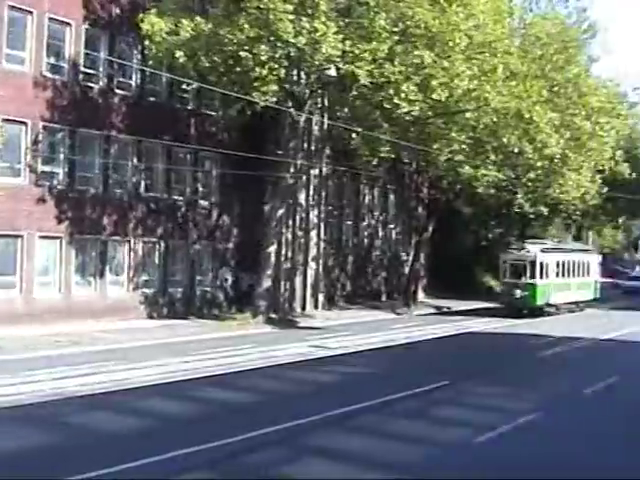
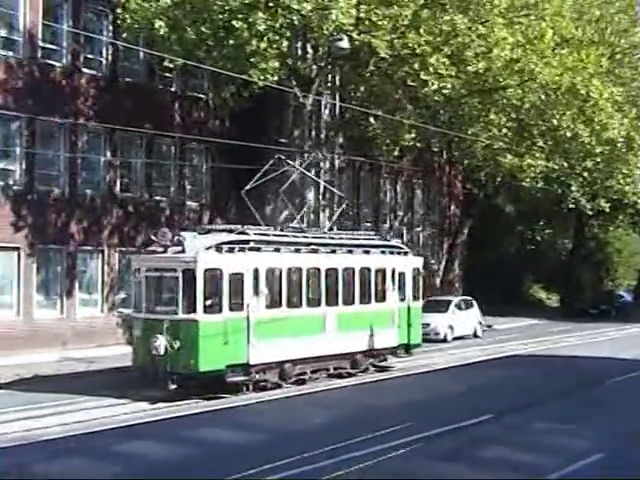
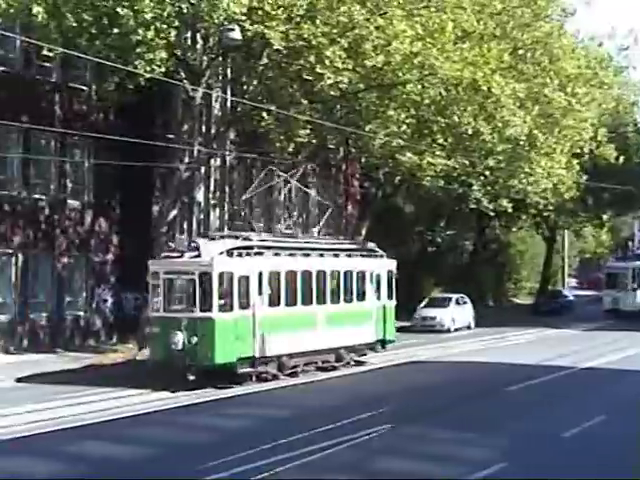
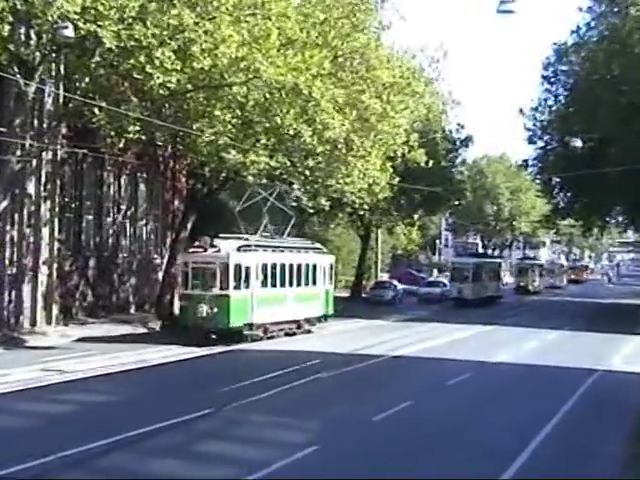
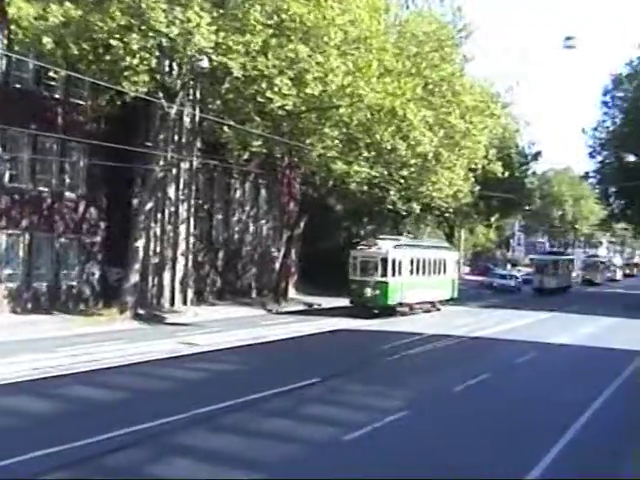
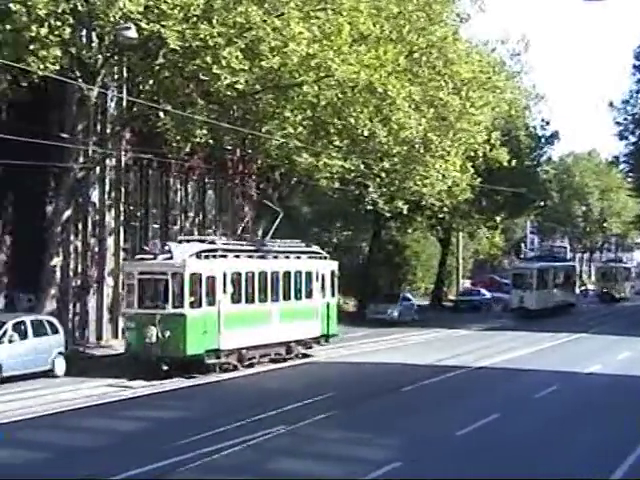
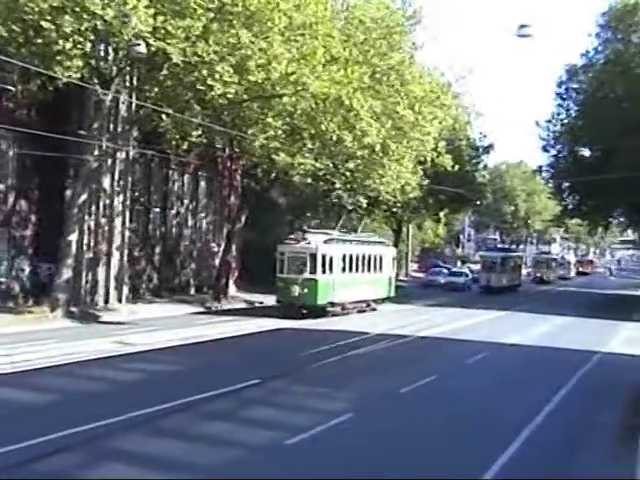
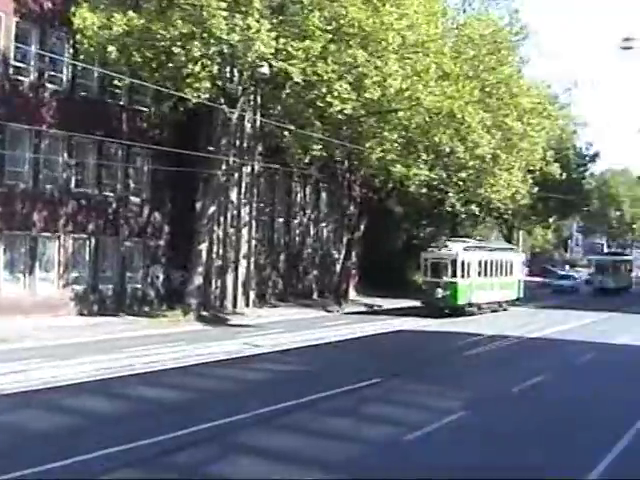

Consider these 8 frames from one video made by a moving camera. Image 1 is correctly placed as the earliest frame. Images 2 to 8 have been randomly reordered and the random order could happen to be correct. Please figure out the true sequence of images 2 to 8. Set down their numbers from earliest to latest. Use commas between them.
8, 5, 7, 4, 6, 3, 2
